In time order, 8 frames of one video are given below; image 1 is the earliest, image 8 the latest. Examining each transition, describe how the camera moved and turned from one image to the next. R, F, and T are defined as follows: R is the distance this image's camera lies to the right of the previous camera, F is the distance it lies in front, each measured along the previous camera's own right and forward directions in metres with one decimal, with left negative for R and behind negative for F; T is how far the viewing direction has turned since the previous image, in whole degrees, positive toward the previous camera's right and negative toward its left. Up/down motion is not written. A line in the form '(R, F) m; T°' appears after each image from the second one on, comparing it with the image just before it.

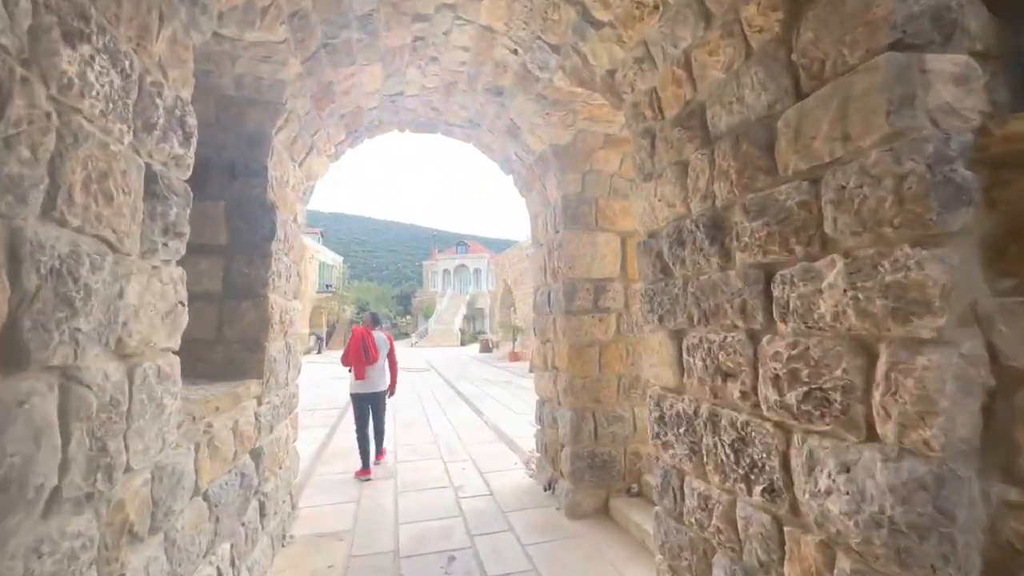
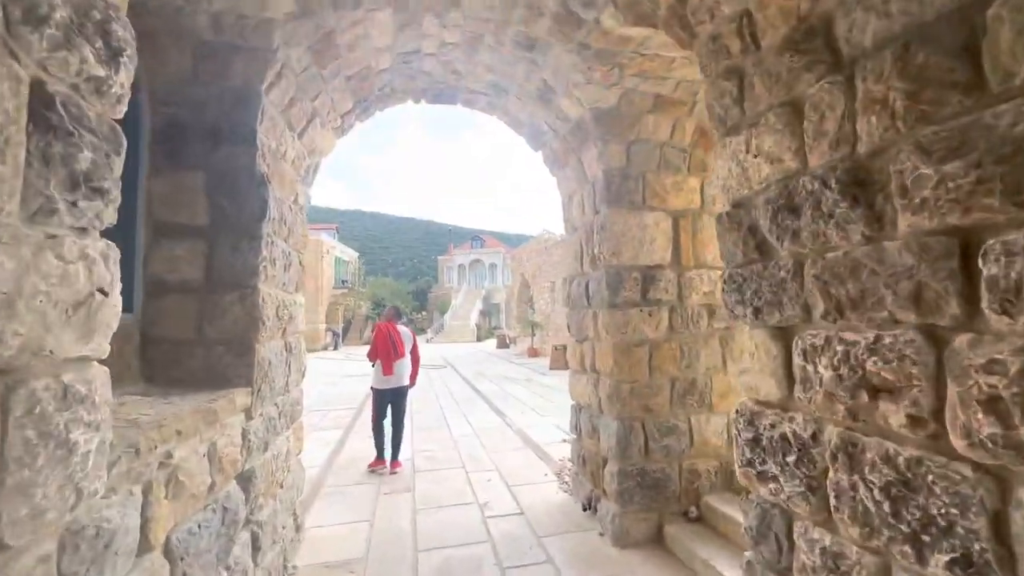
(-0.1, +0.4) m; -2°
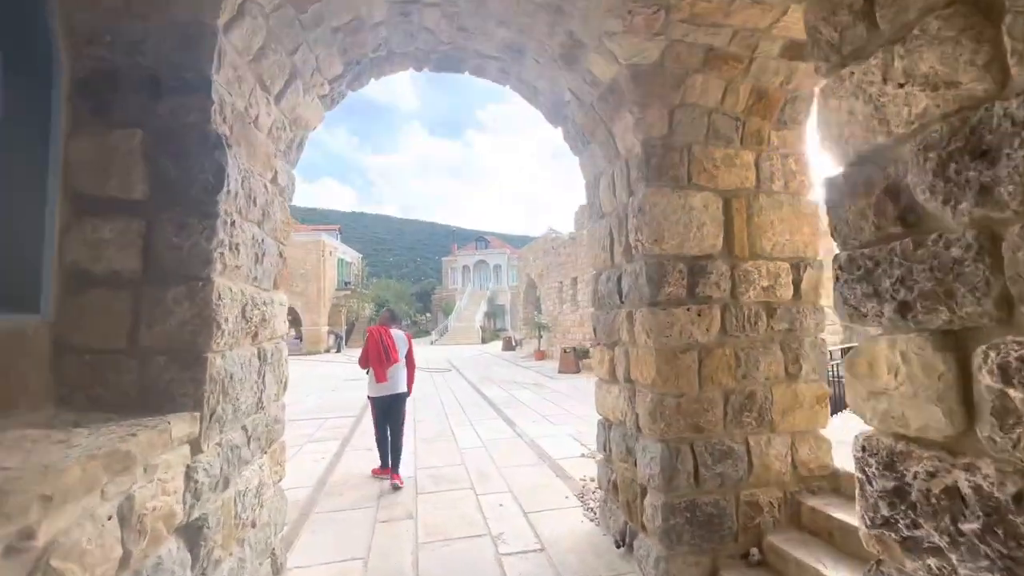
(-0.1, +0.4) m; 0°
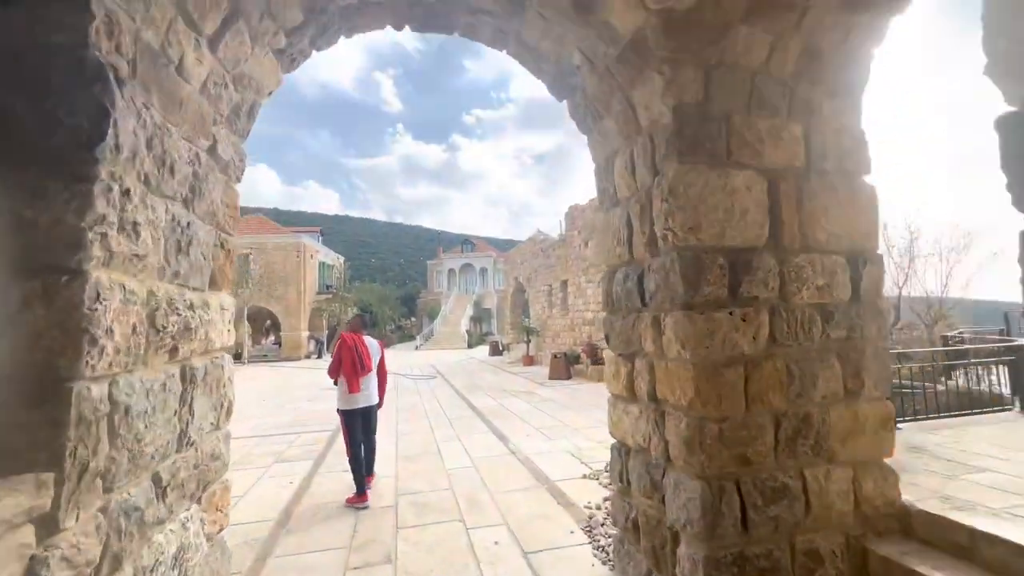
(-0.1, +0.4) m; +2°
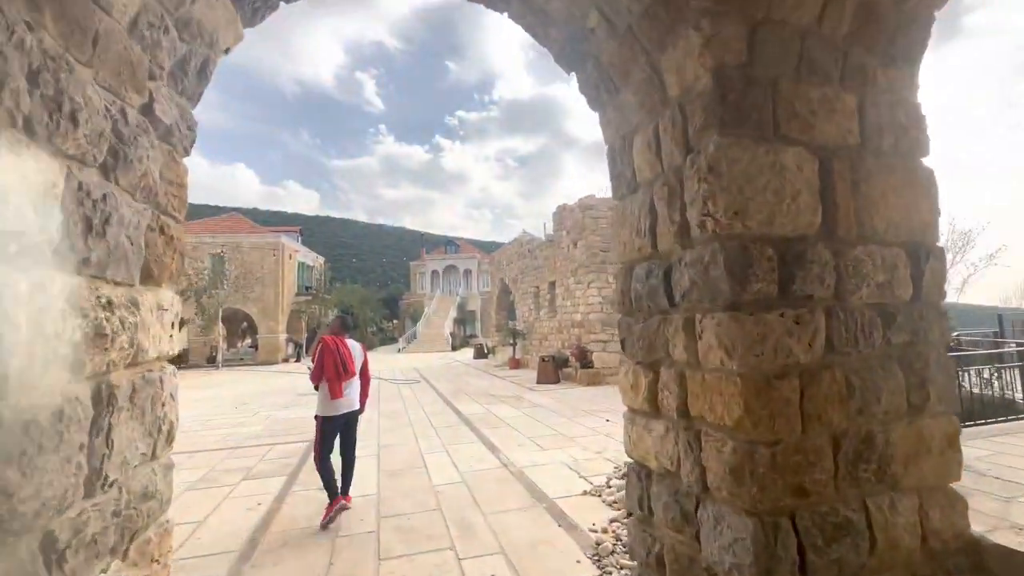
(-0.1, +0.3) m; +2°
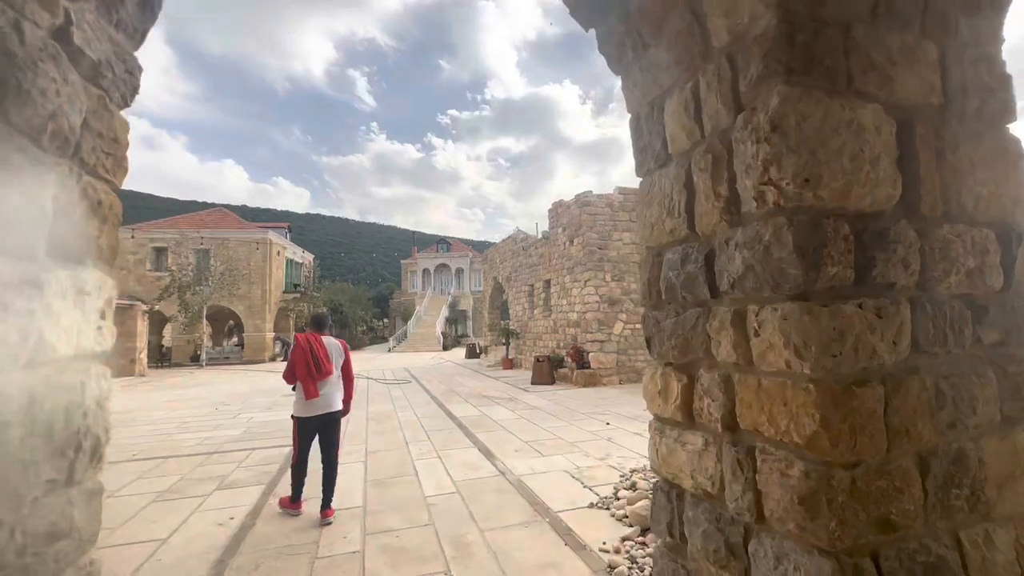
(-0.1, +0.3) m; +1°
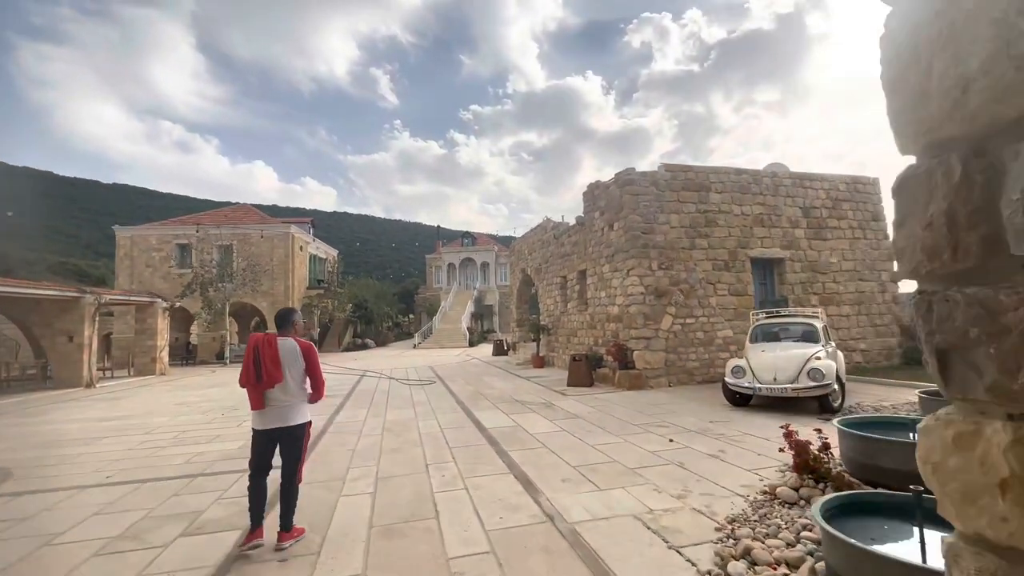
(-0.2, +1.0) m; -3°
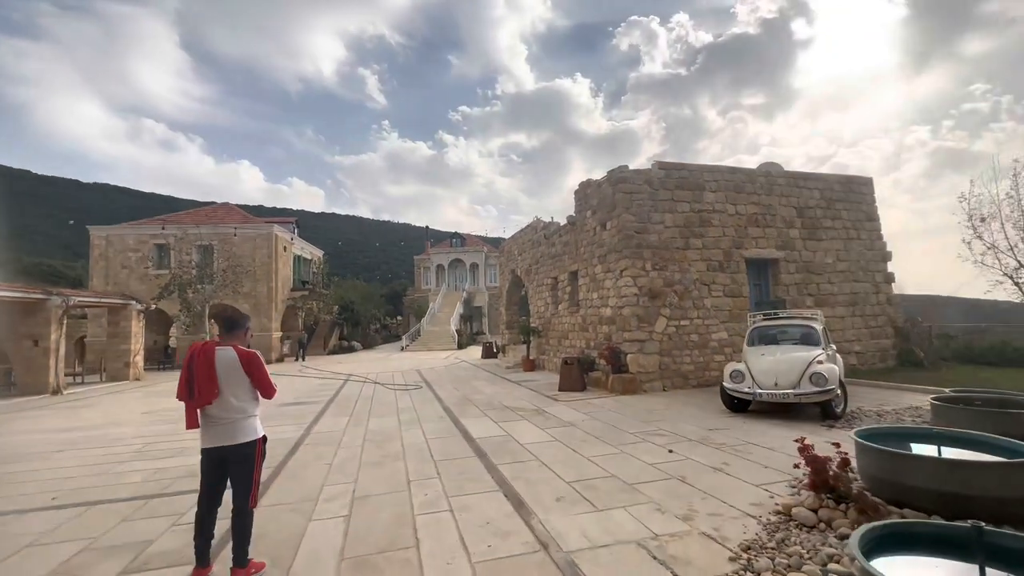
(0.0, +0.3) m; +1°
